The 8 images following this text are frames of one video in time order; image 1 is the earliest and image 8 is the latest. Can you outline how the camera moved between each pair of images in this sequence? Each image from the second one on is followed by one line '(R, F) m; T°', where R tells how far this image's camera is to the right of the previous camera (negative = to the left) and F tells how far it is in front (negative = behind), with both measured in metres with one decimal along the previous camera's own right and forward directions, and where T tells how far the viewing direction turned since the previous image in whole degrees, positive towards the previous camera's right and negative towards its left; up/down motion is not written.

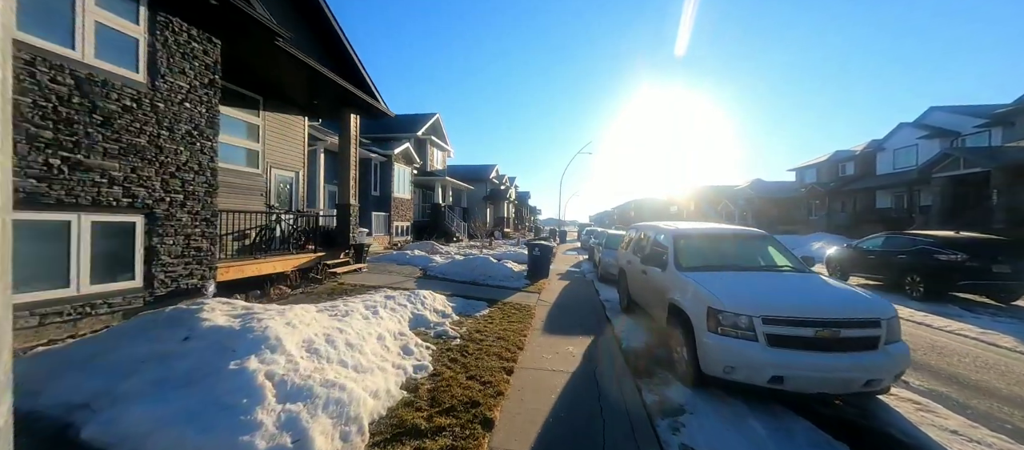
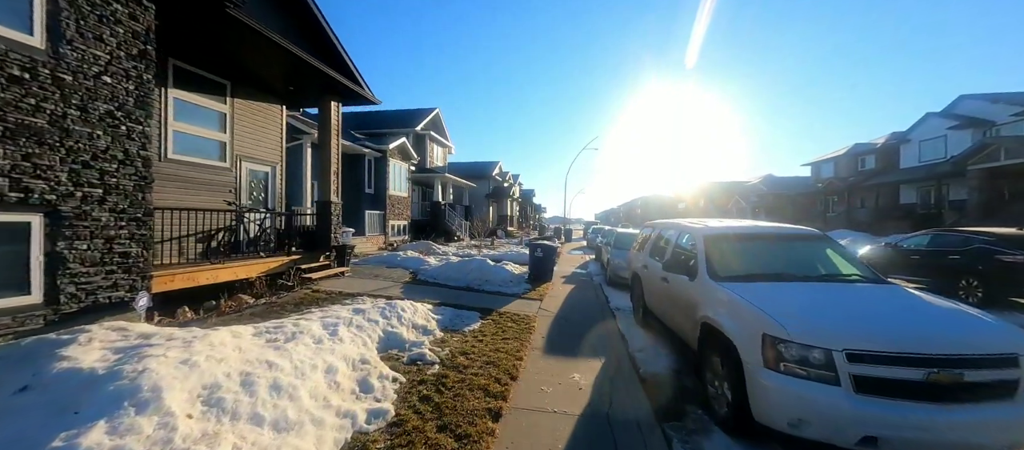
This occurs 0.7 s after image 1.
(+0.2, +1.1) m; -1°
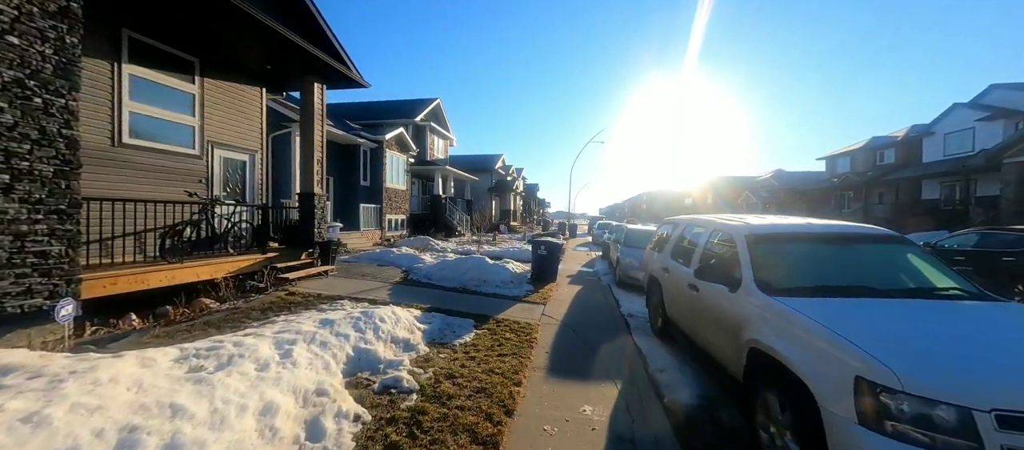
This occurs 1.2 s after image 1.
(+0.1, +0.9) m; -1°
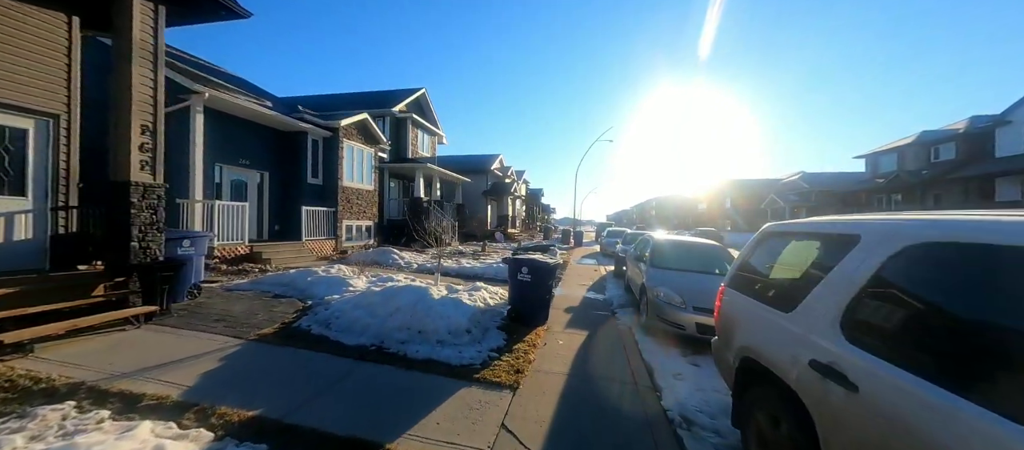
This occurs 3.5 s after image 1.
(+0.8, +3.5) m; -1°
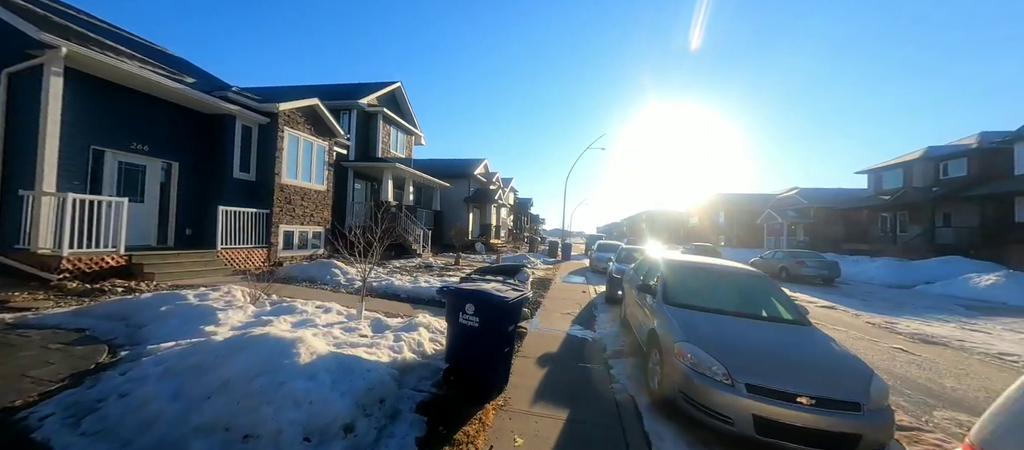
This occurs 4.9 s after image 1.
(+0.6, +2.2) m; +2°
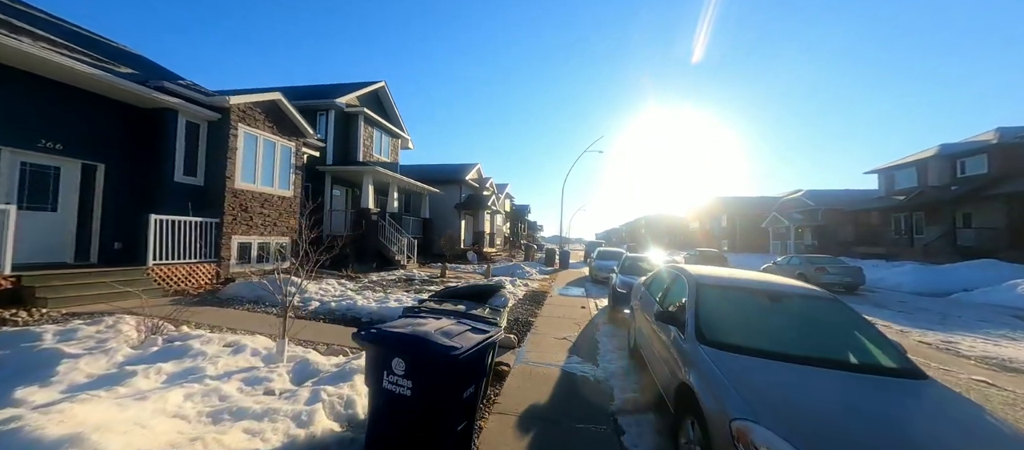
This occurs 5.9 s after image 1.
(+0.3, +1.4) m; 0°
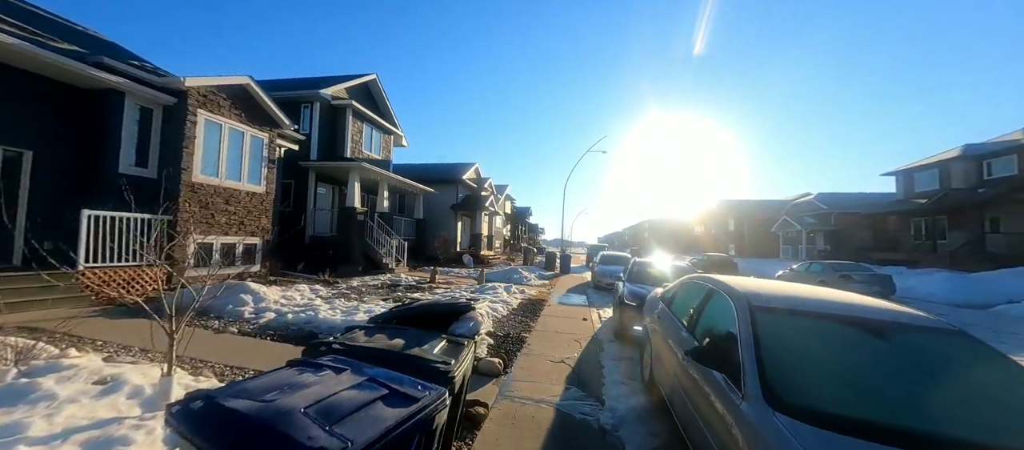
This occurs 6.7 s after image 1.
(+0.2, +1.2) m; 0°
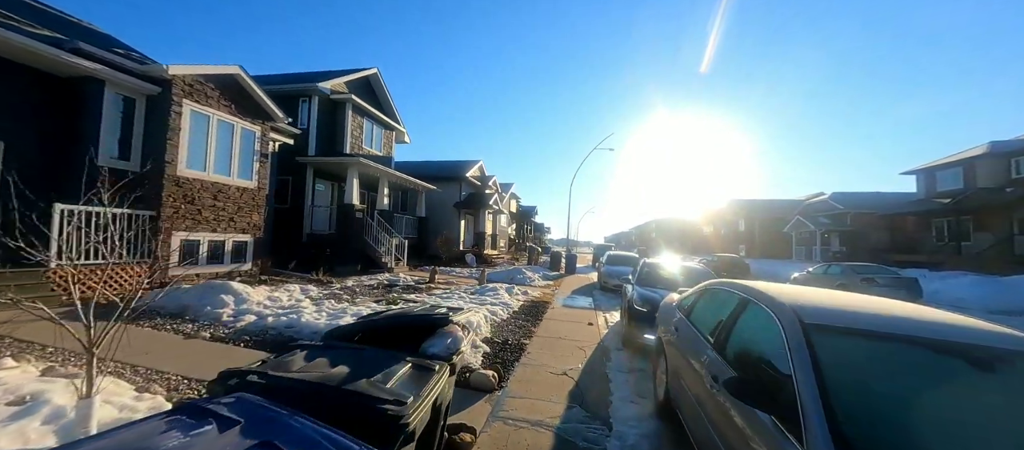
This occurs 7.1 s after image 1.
(+0.1, +0.6) m; -1°
